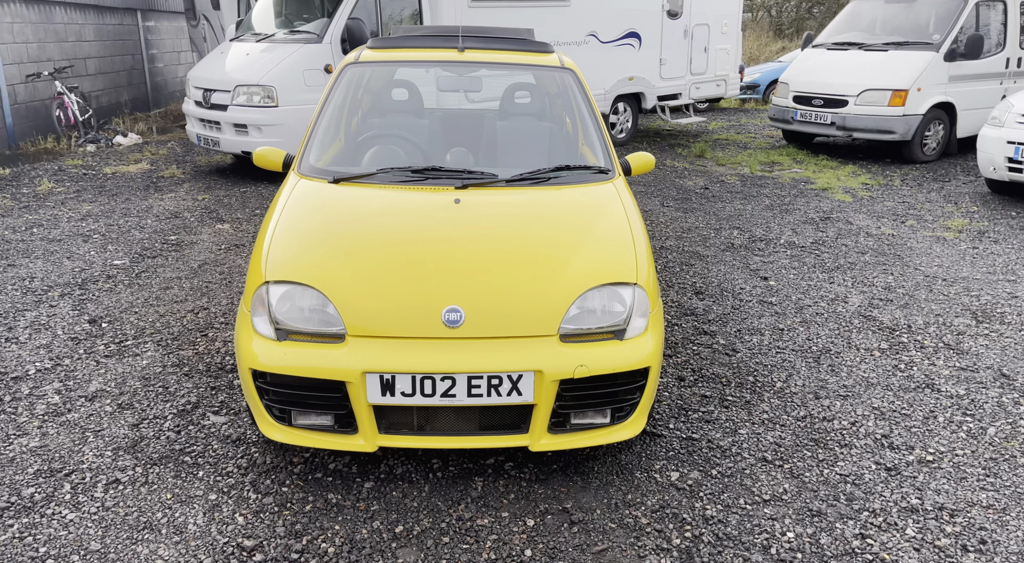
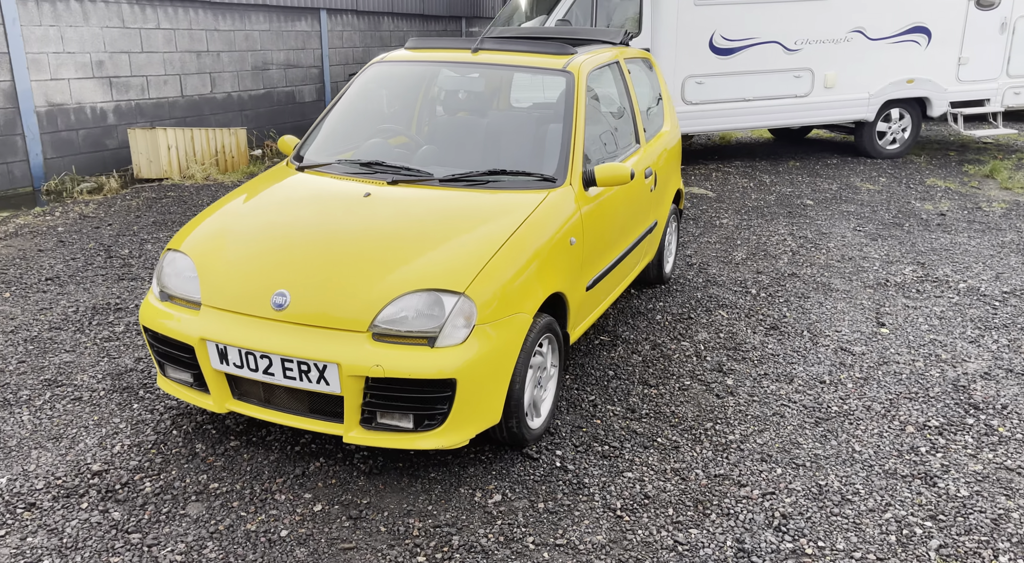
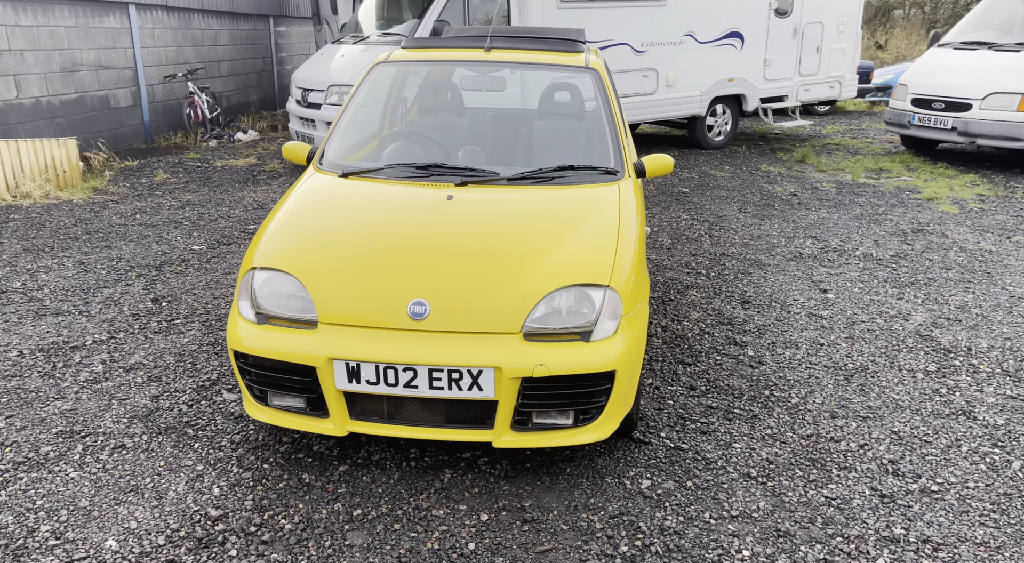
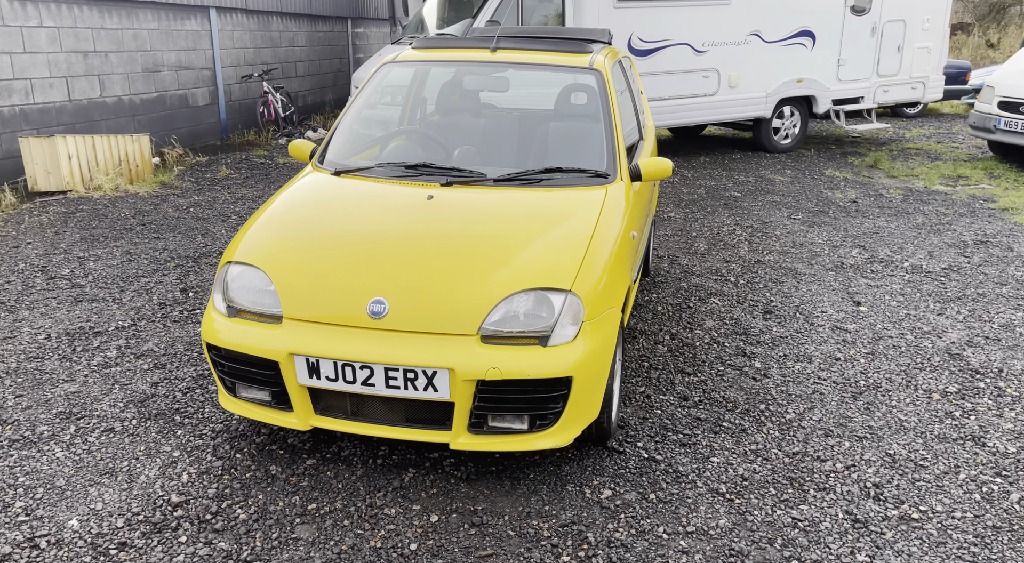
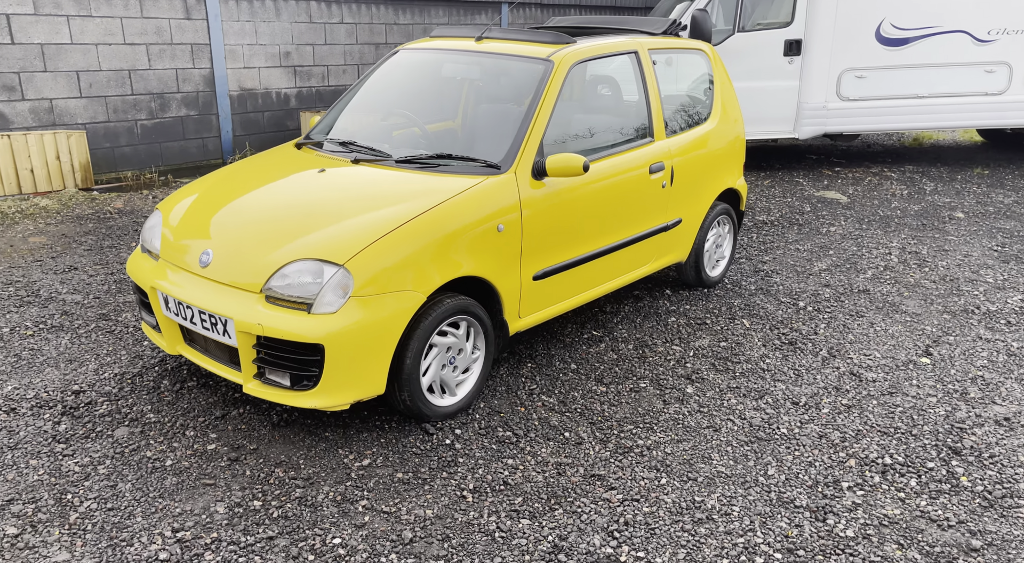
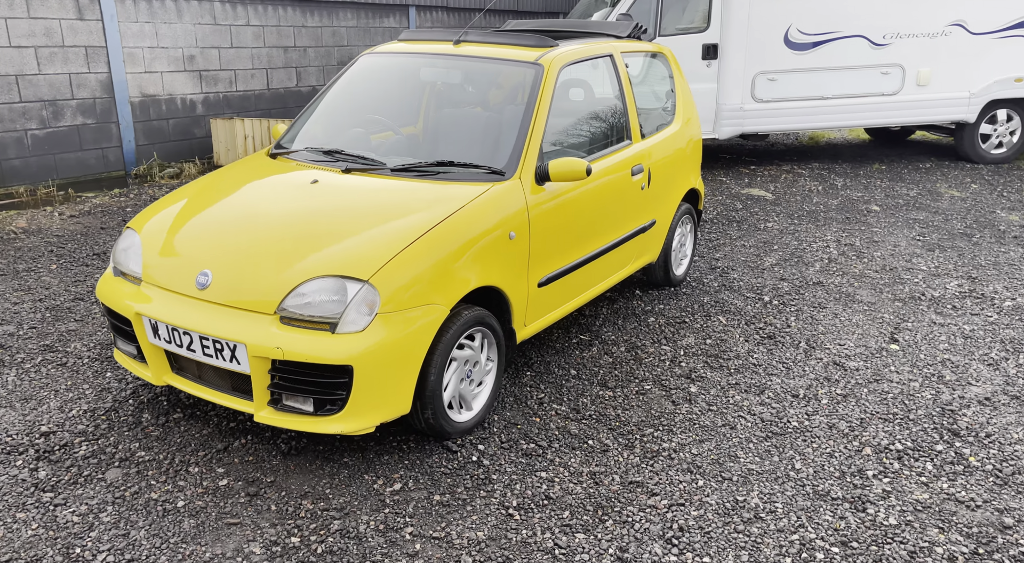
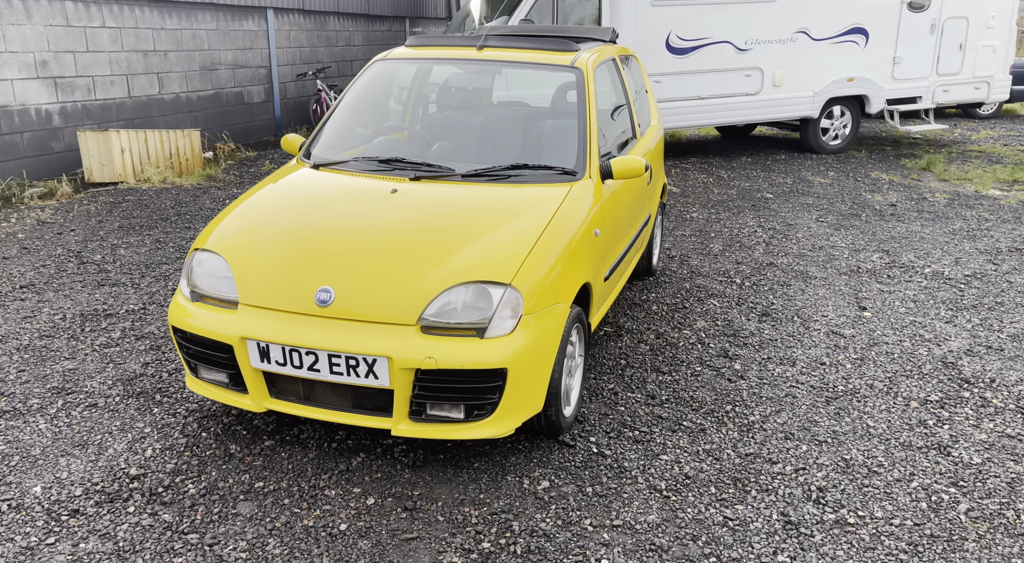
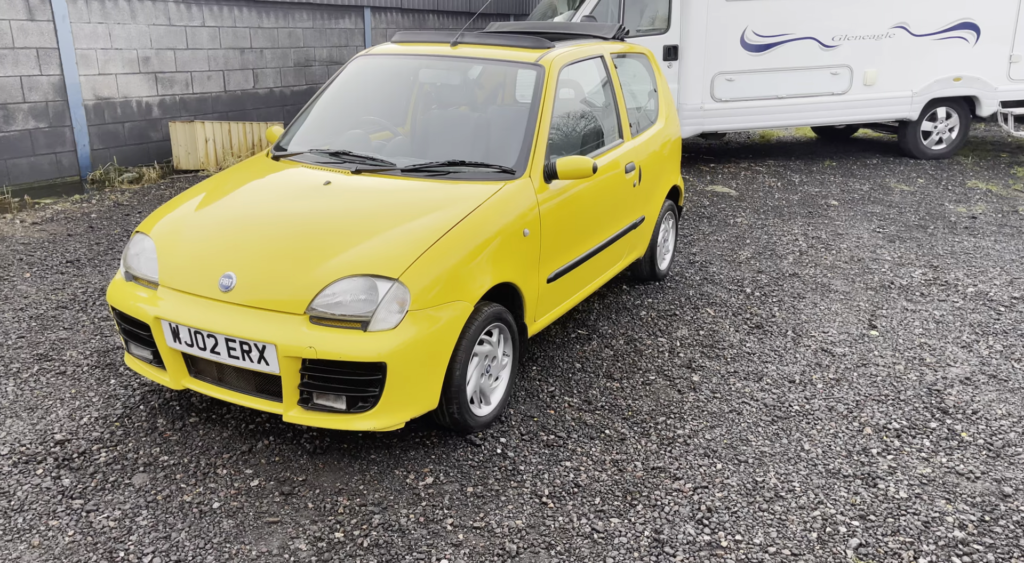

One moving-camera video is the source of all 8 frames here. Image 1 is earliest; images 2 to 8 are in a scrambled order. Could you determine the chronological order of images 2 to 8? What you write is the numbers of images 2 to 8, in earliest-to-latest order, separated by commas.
3, 4, 7, 2, 8, 6, 5
